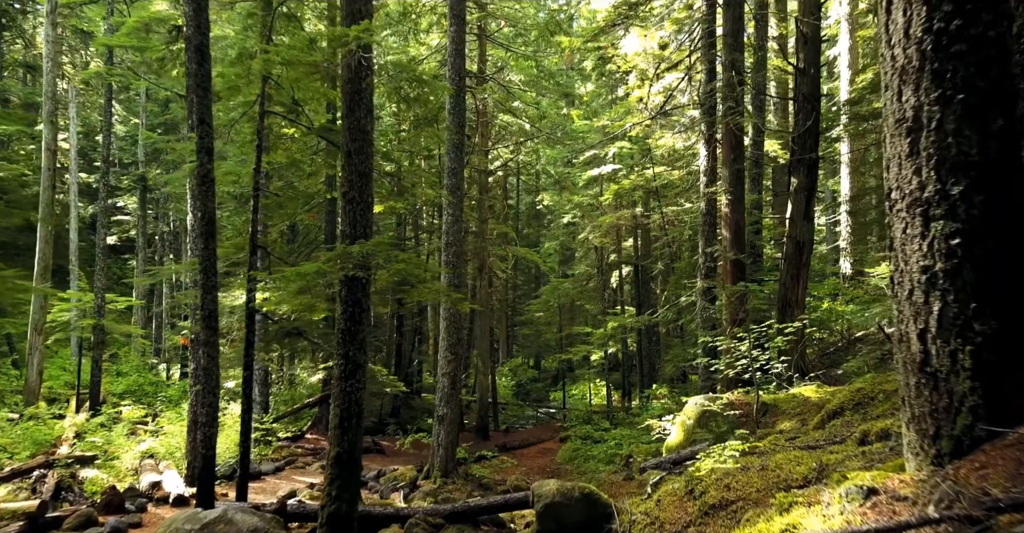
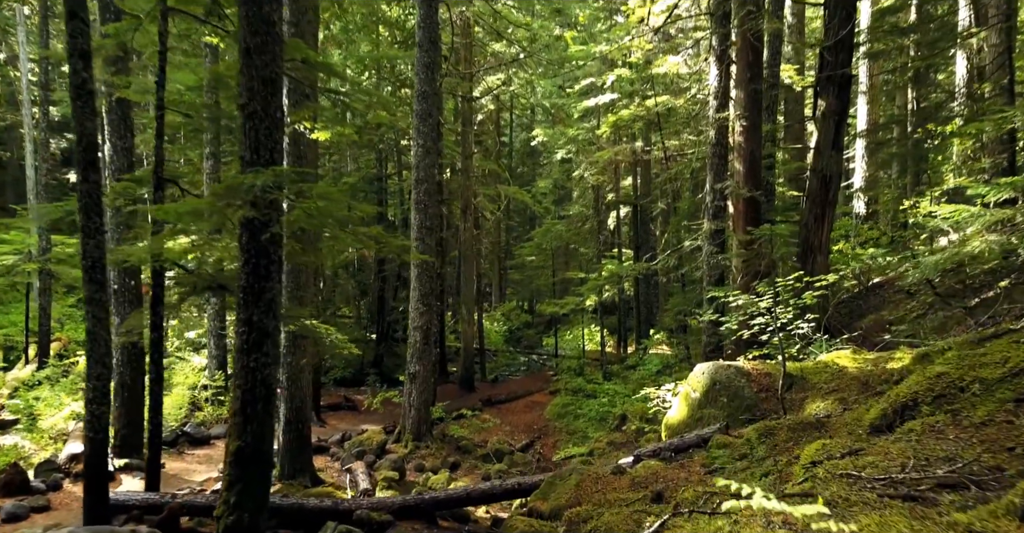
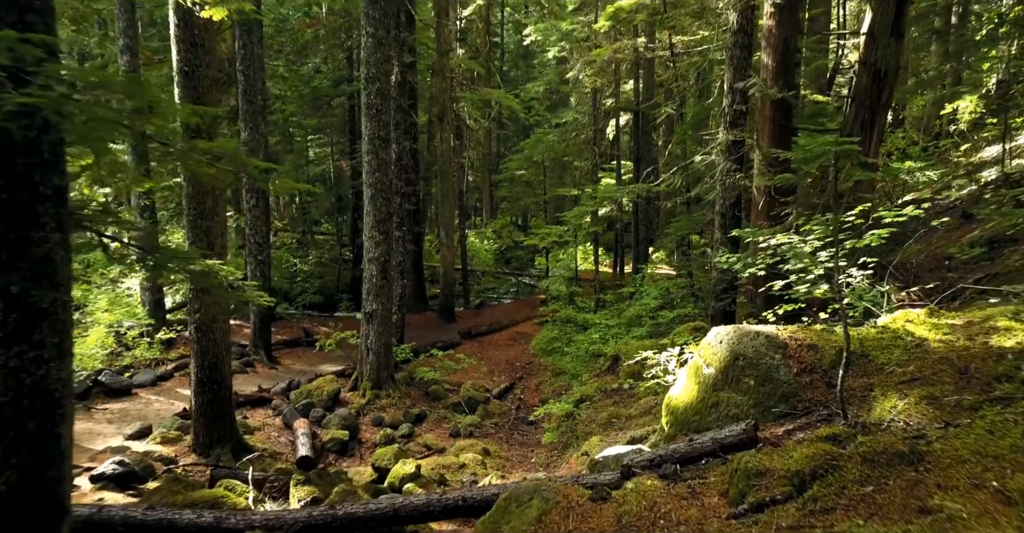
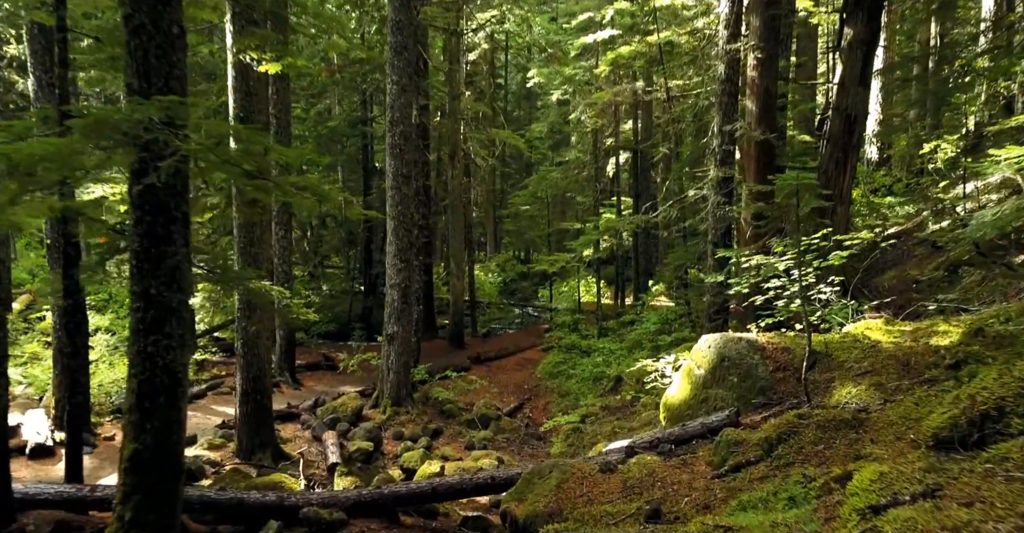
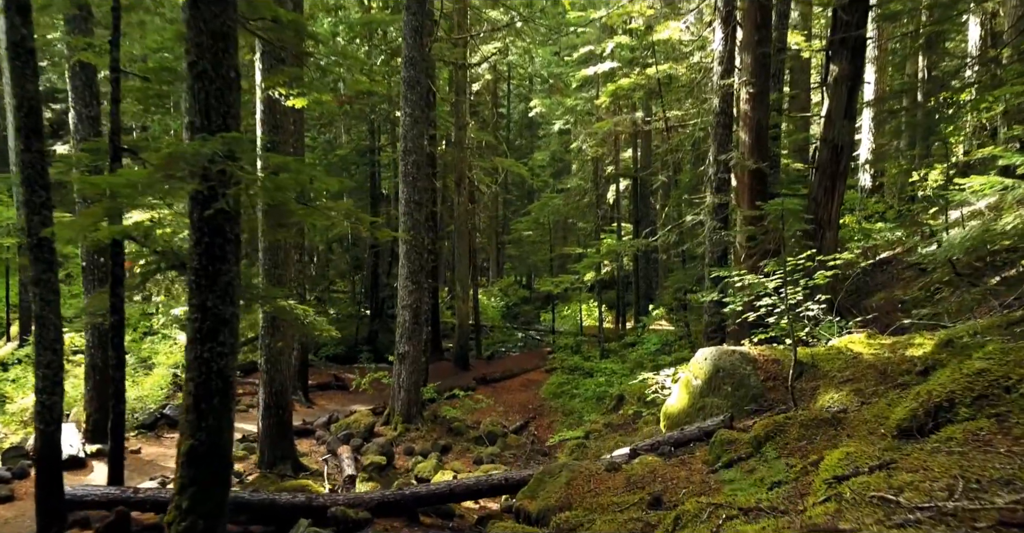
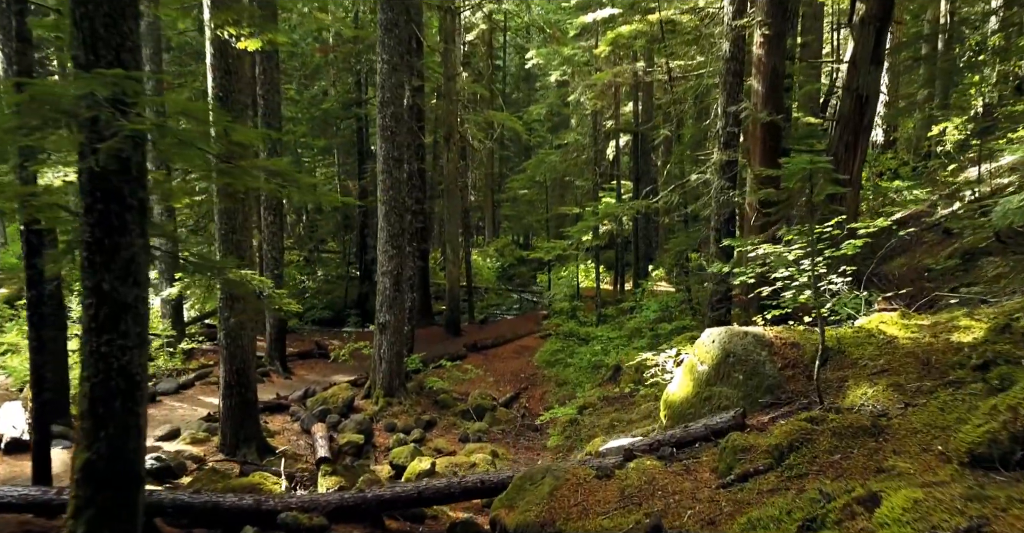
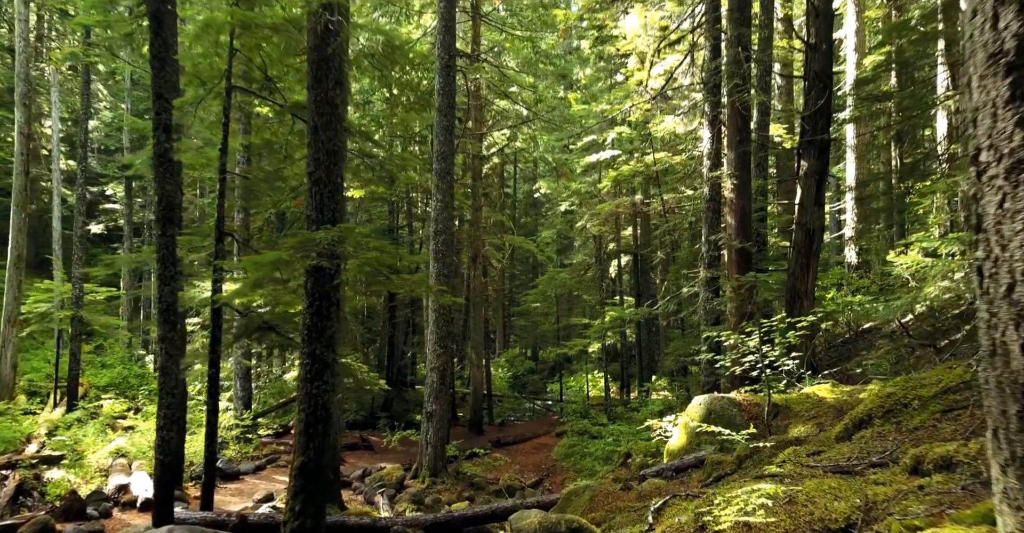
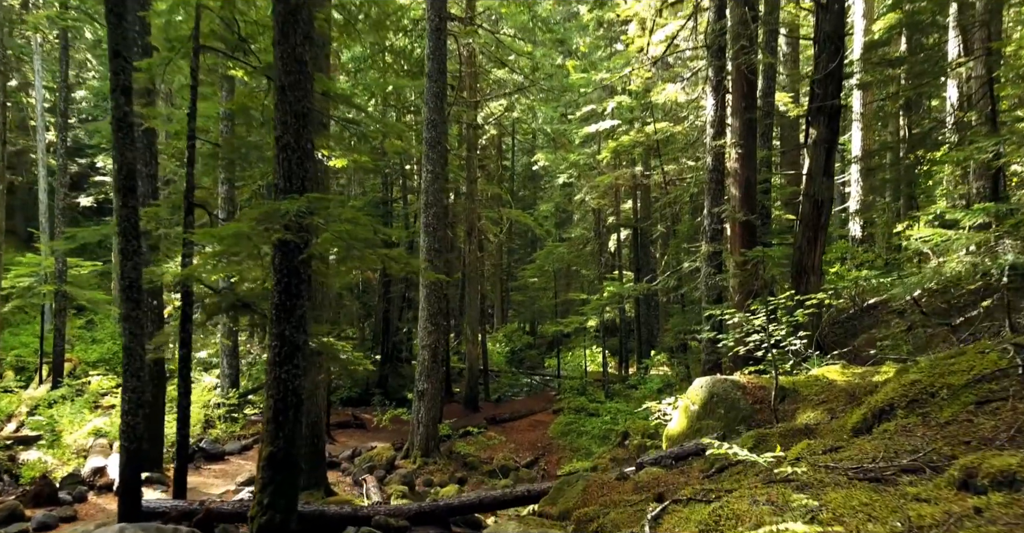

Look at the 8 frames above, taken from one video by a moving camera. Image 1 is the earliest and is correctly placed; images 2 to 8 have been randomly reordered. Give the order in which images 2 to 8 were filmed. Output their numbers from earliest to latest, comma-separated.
7, 8, 2, 5, 4, 6, 3
